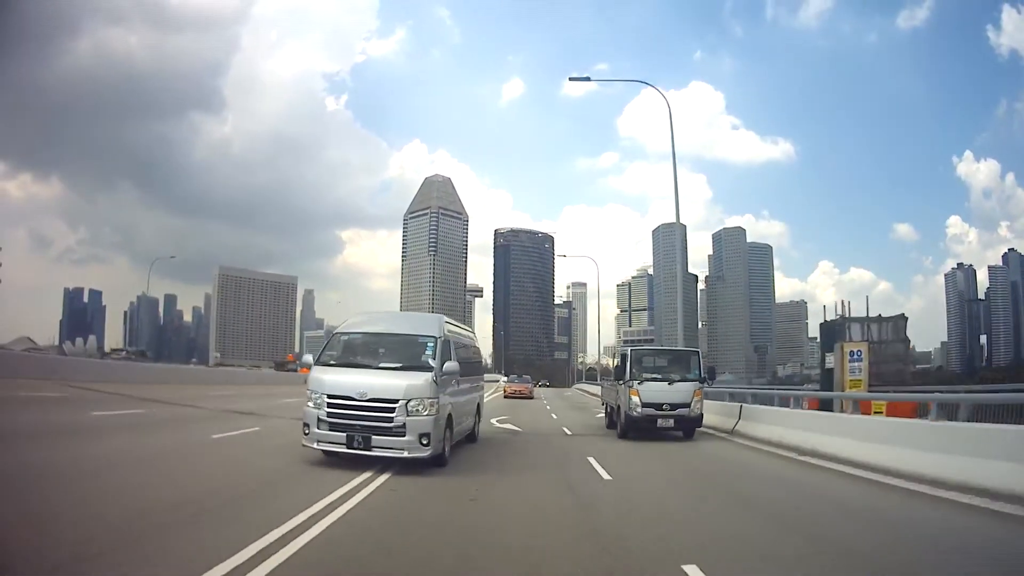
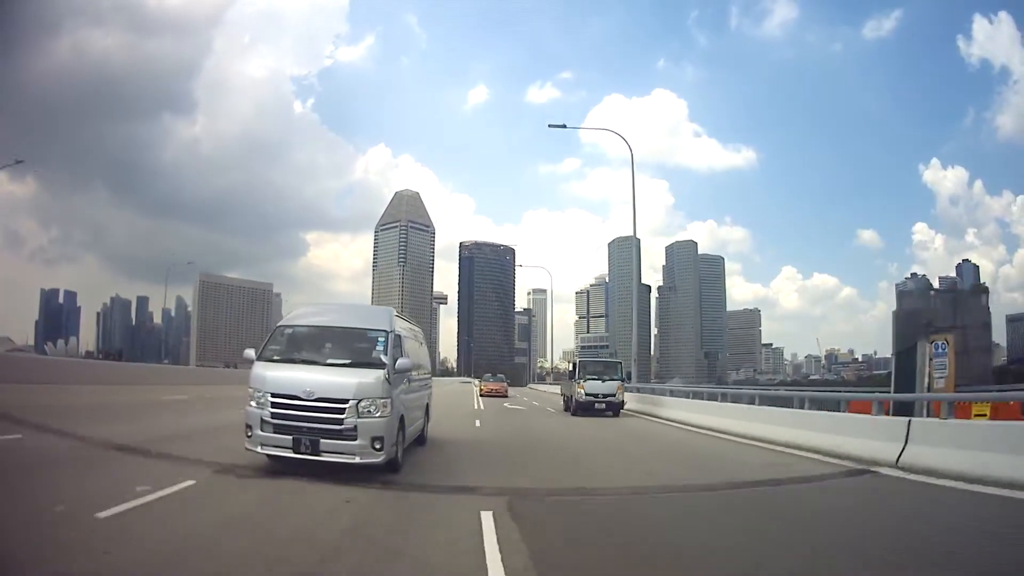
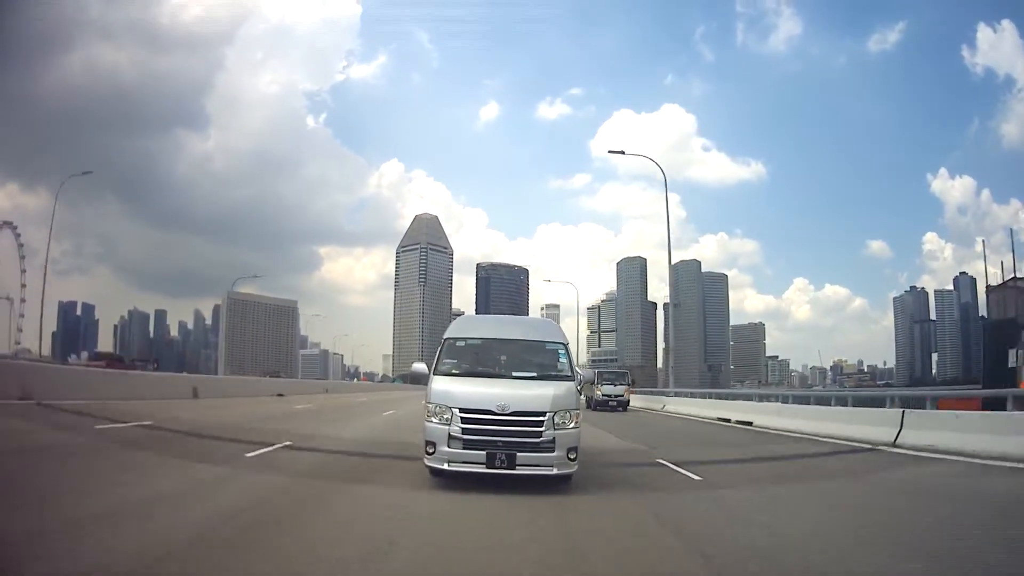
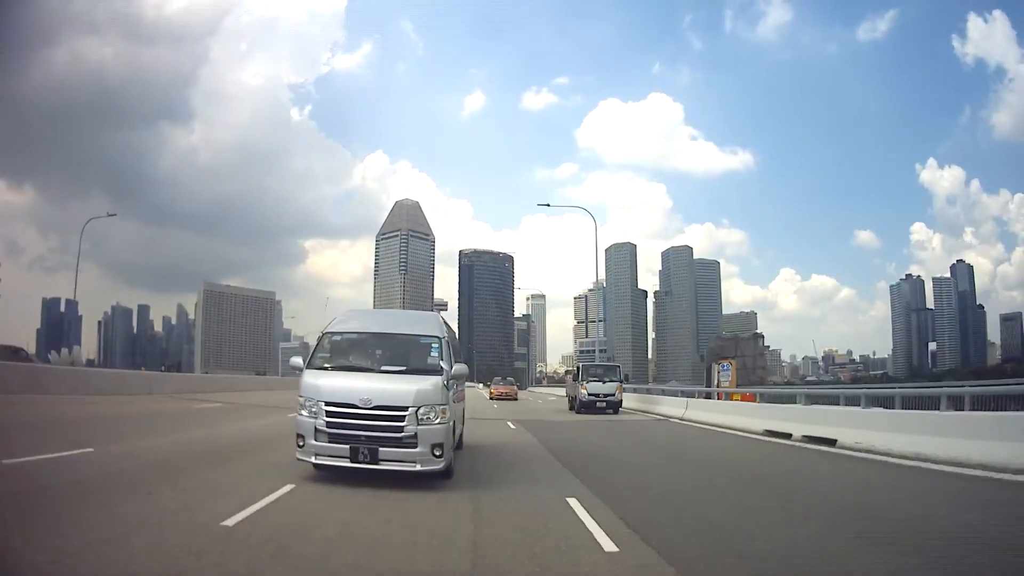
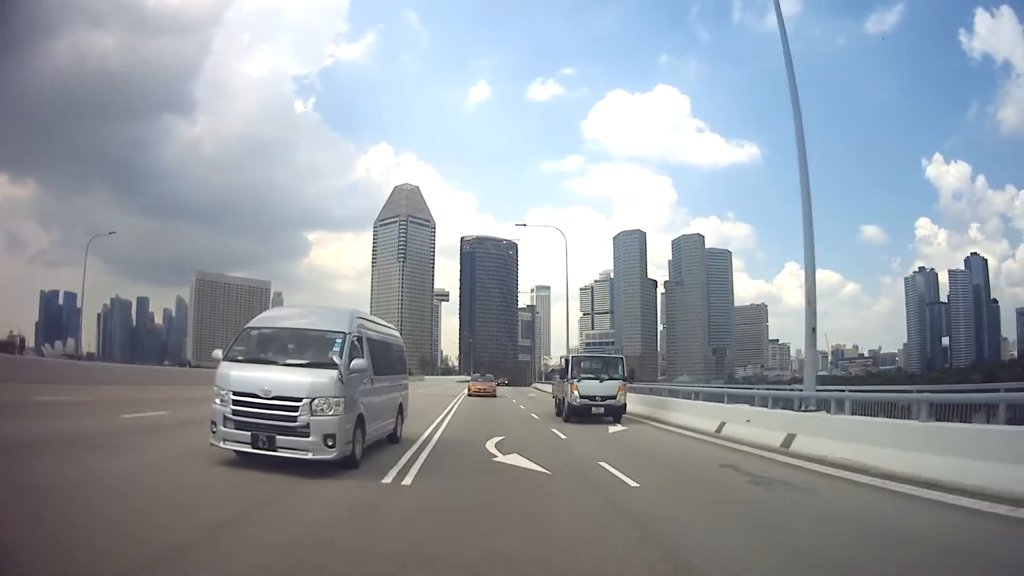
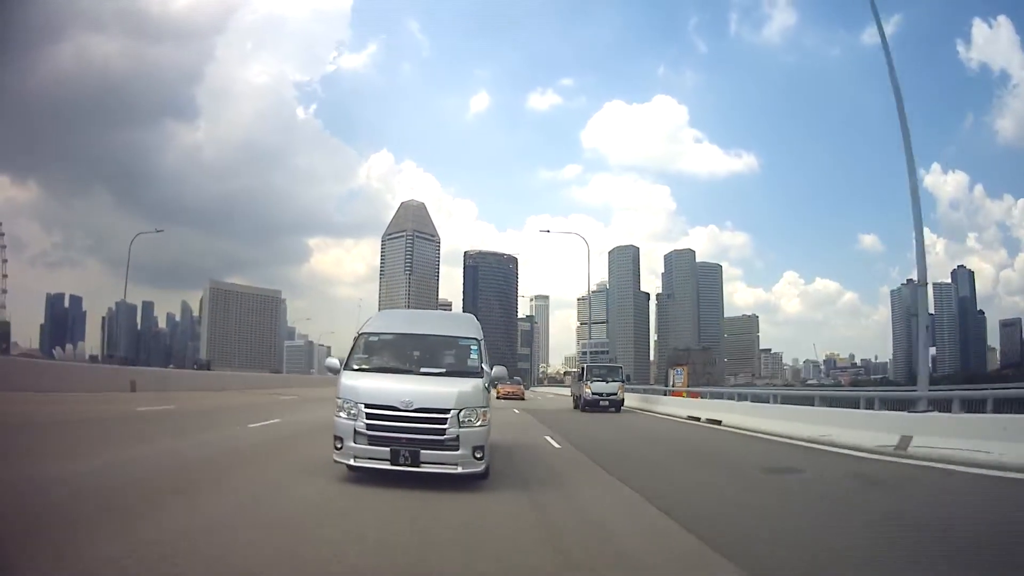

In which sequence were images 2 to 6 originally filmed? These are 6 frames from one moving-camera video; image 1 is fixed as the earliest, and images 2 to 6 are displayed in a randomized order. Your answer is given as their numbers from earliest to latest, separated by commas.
5, 2, 4, 6, 3
